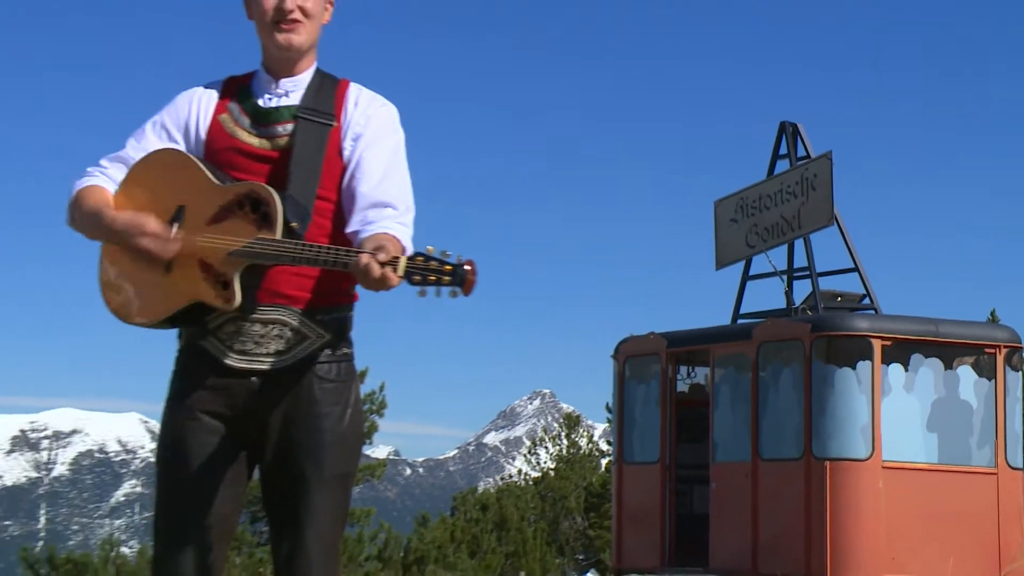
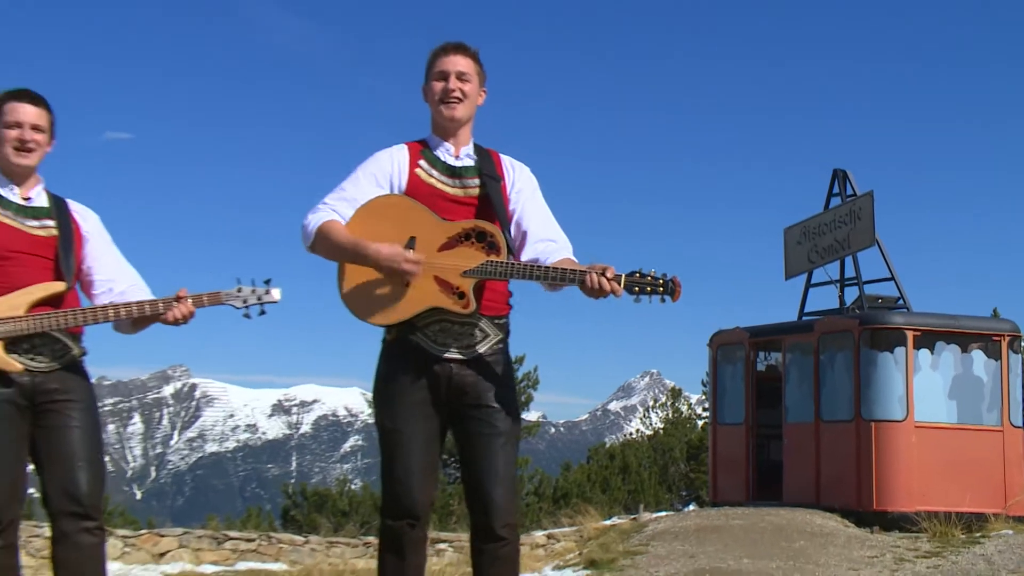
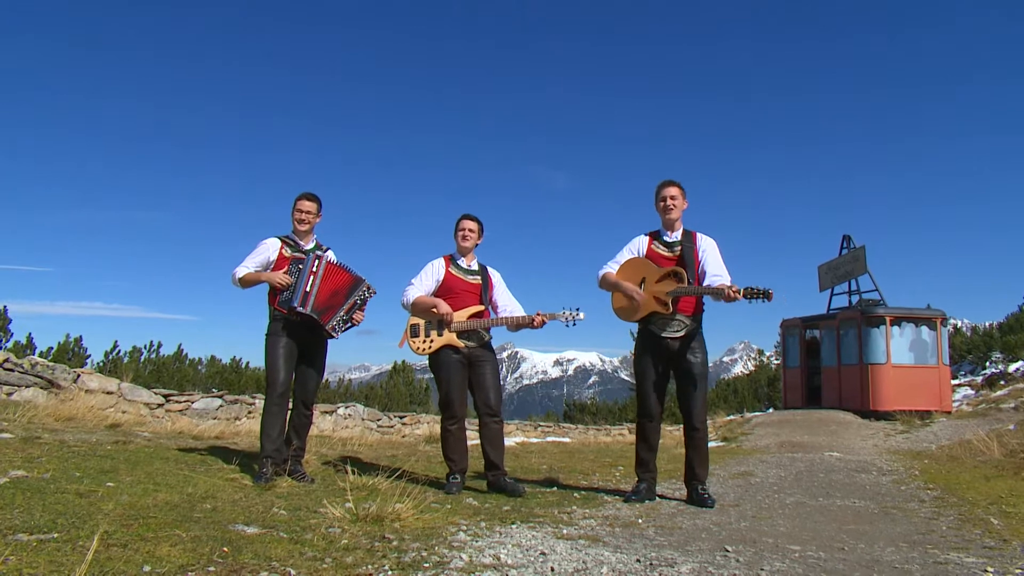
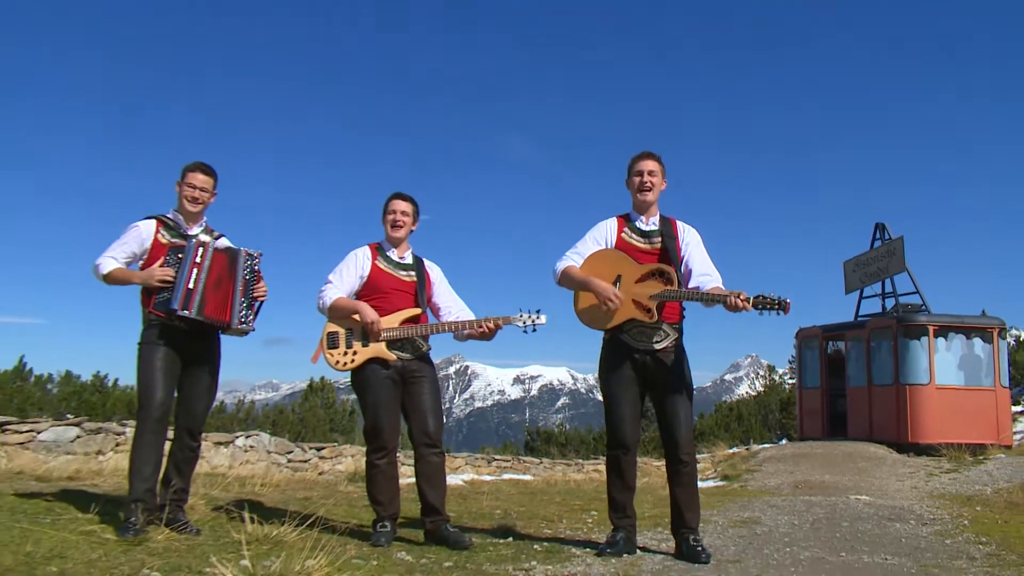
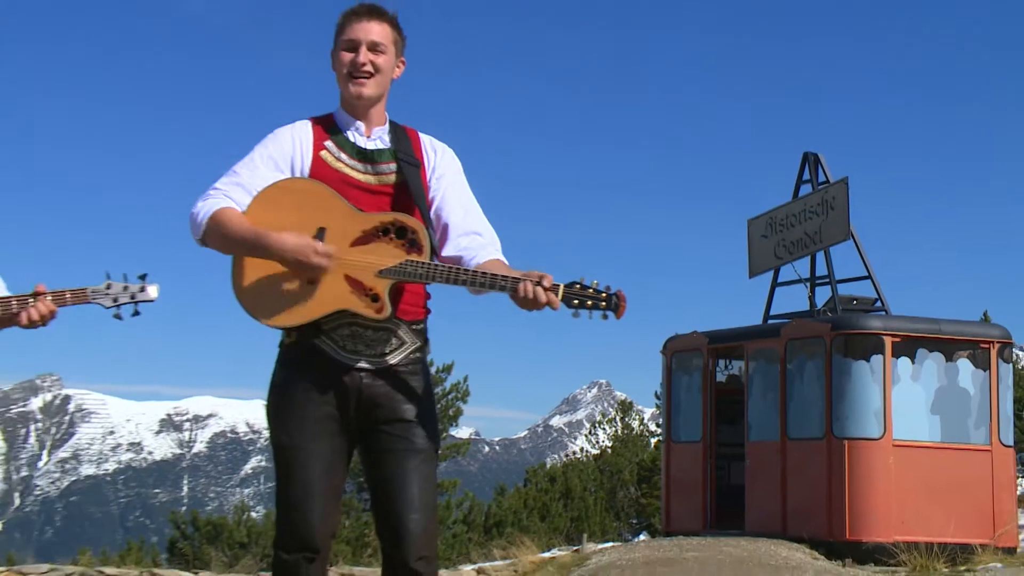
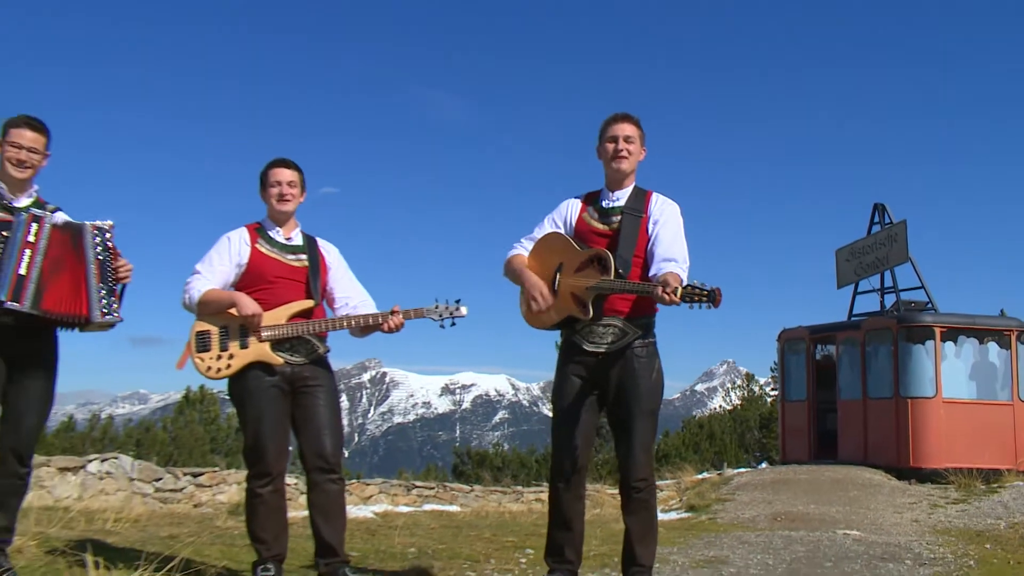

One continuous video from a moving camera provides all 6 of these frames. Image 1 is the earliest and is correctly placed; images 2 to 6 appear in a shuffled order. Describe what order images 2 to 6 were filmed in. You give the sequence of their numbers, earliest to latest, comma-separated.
5, 2, 6, 4, 3
